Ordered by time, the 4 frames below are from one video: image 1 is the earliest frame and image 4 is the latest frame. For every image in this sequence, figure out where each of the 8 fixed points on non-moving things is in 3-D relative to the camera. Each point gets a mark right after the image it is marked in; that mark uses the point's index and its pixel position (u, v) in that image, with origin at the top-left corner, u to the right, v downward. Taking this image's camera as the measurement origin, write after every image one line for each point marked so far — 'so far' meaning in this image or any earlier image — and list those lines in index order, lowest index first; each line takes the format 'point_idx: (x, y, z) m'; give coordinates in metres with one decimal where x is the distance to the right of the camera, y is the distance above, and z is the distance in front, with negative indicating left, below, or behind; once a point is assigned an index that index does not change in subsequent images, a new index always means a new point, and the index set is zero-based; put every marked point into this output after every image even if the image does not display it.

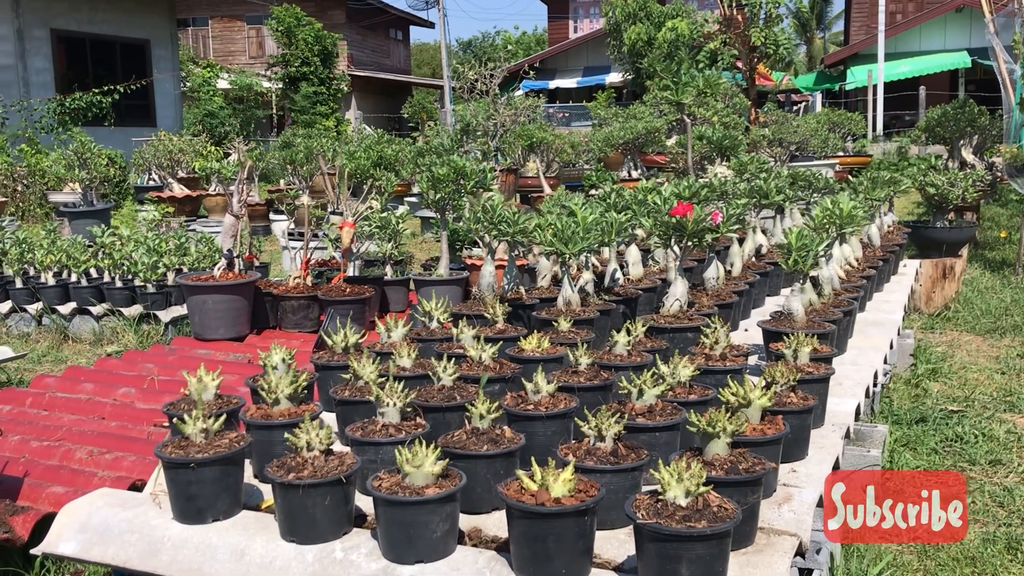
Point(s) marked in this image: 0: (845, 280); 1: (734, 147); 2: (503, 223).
0: (+2.0, 0.0, +5.9) m
1: (+2.5, +1.5, +10.6) m
2: (-0.1, +0.4, +5.2) m
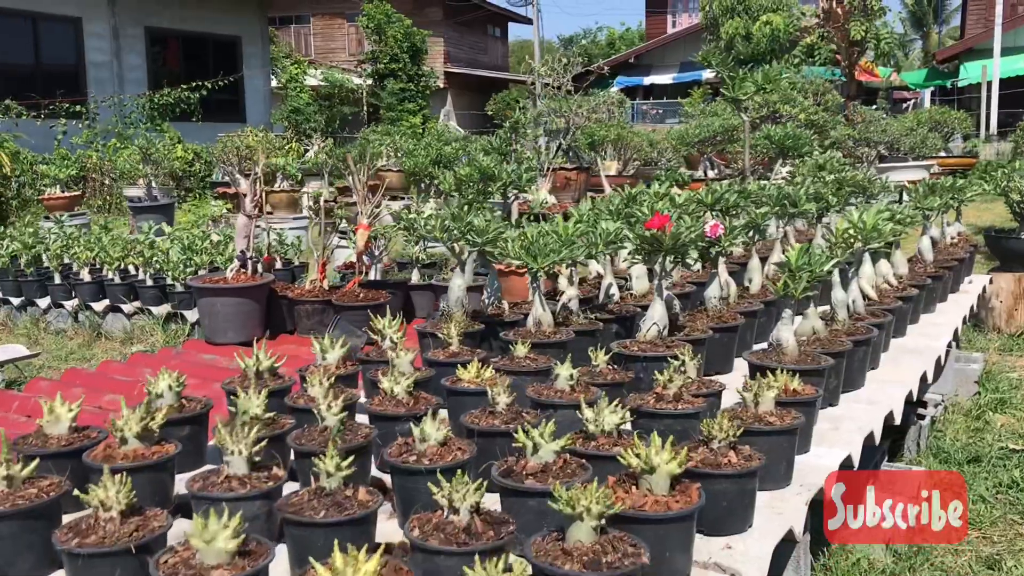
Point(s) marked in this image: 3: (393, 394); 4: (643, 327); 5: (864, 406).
0: (+1.9, -0.1, +5.2) m
1: (+3.0, +1.4, +9.8) m
2: (-0.2, +0.3, +4.7) m
3: (-0.4, -0.4, +3.4) m
4: (+0.6, -0.2, +4.3) m
5: (+1.5, -0.5, +4.2) m
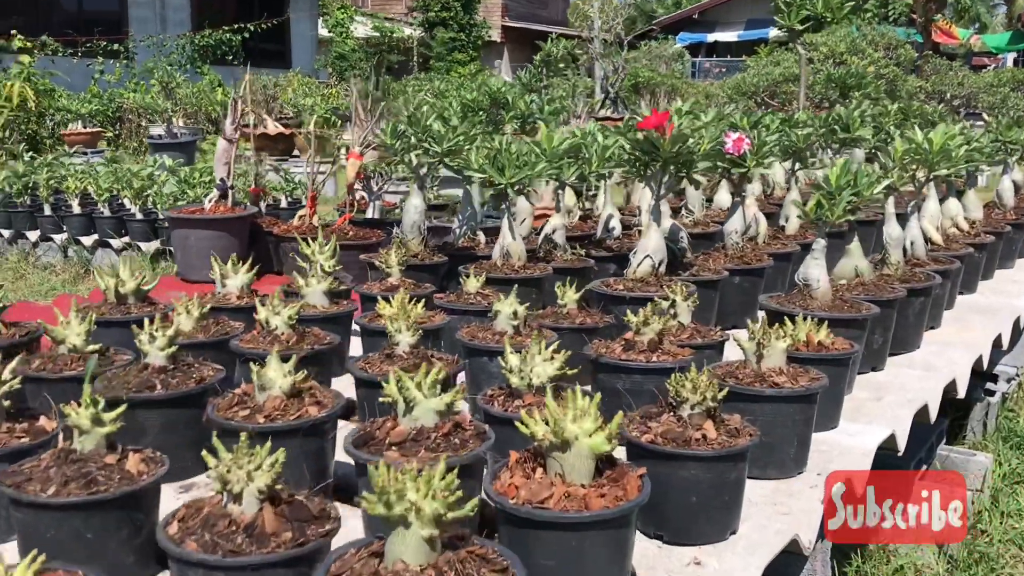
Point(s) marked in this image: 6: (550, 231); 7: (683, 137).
0: (+1.8, +0.2, +4.2) m
1: (+3.2, +1.7, +8.6) m
2: (-0.3, +0.6, +3.8) m
3: (-0.6, -0.1, +2.5) m
4: (+0.4, +0.1, +3.4) m
5: (+1.4, -0.3, +3.3) m
6: (+0.2, +0.2, +3.9) m
7: (+0.6, +0.5, +3.2) m
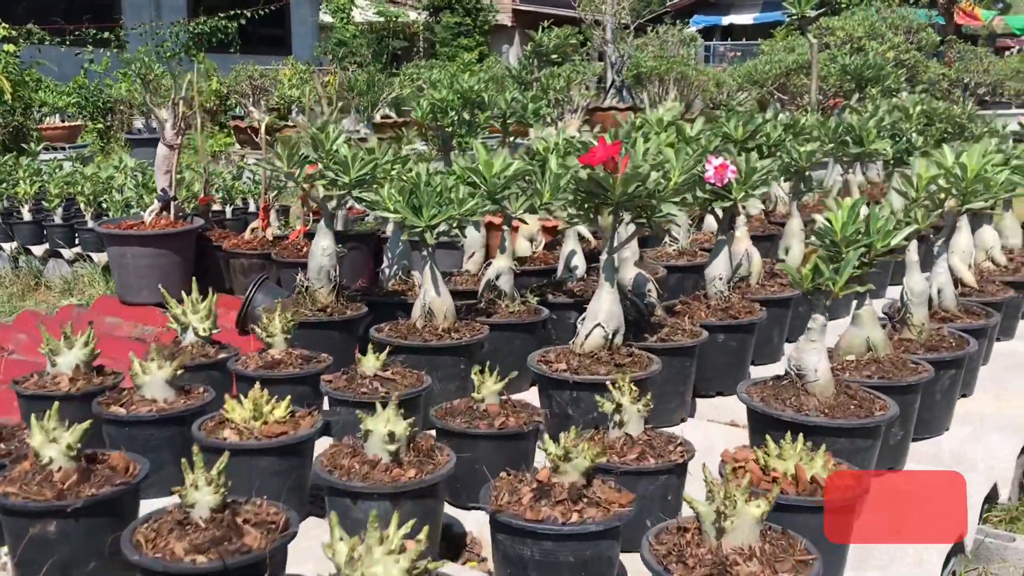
0: (+1.6, 0.0, +3.4) m
1: (+3.1, +1.6, +7.8) m
2: (-0.5, +0.4, +3.1) m
3: (-0.9, -0.3, +1.8) m
4: (+0.2, -0.1, +2.7) m
5: (+1.1, -0.5, +2.5) m
6: (-0.1, 0.0, +3.2) m
7: (+0.3, +0.3, +2.5) m
